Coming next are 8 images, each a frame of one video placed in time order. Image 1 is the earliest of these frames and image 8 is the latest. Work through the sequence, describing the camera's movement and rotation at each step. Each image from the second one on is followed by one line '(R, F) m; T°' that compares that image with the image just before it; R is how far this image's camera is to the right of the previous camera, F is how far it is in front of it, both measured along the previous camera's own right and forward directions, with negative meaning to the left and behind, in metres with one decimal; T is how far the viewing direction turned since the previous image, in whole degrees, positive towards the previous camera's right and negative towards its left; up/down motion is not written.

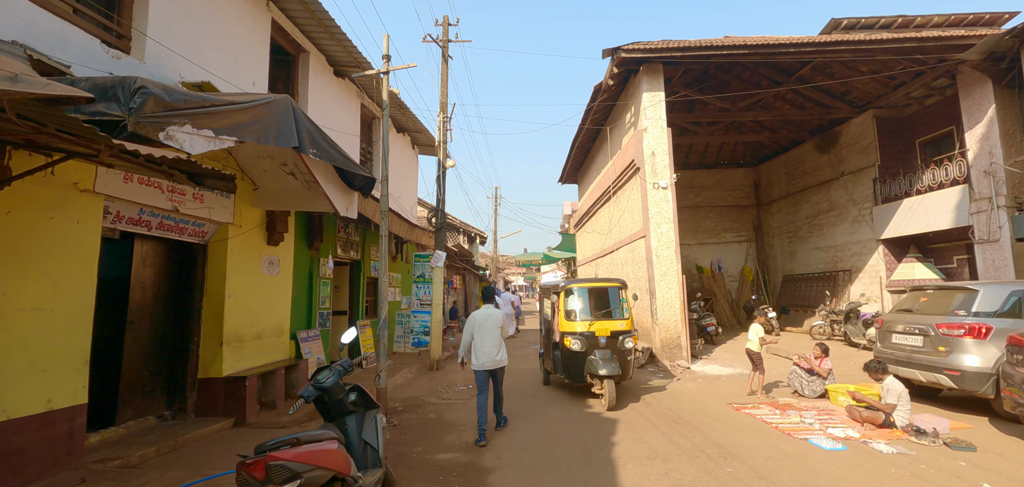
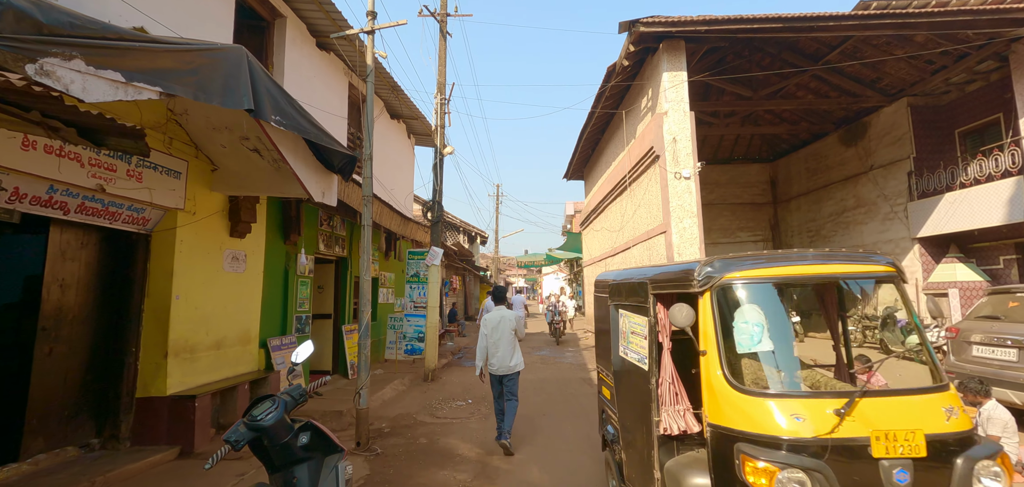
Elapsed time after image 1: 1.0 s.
(-0.1, +1.0) m; 0°
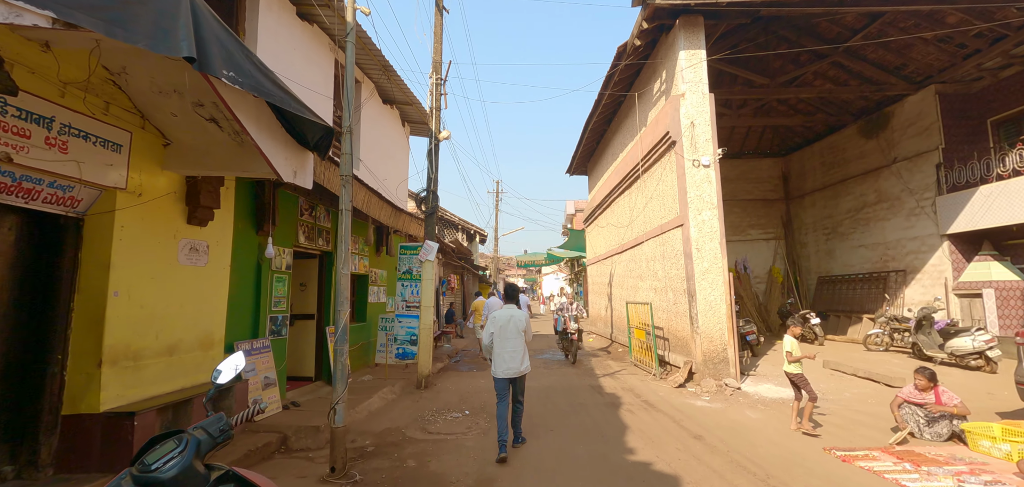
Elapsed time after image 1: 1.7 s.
(0.0, +0.8) m; 0°
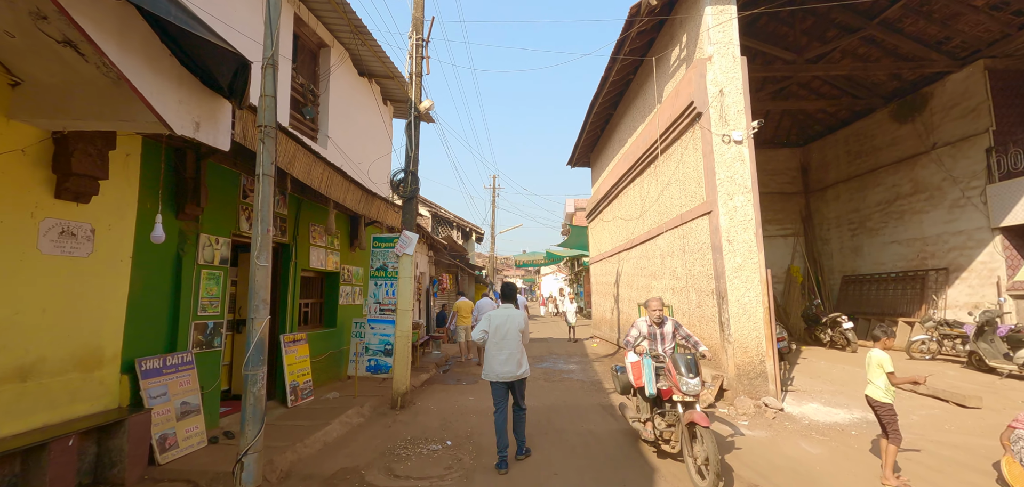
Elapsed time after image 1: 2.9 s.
(+0.1, +1.3) m; 0°
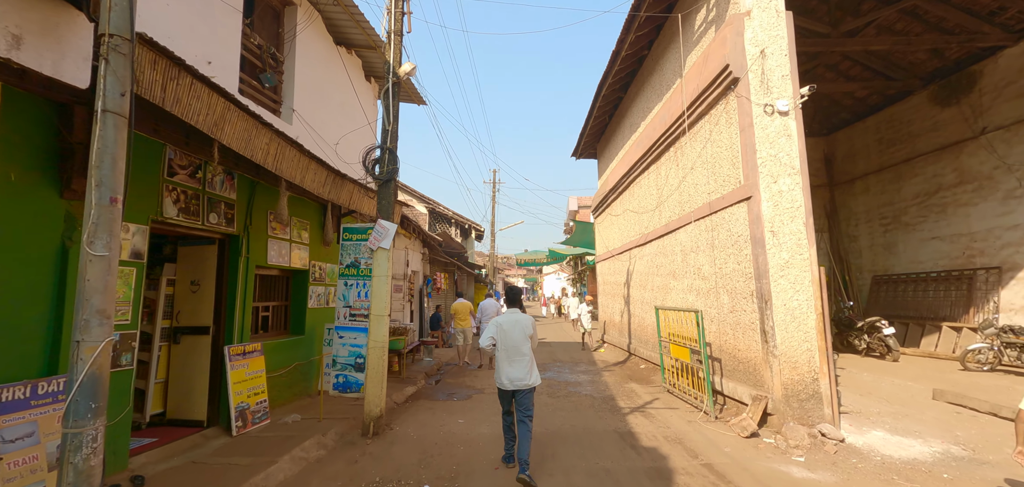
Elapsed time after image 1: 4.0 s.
(+0.1, +1.1) m; 0°
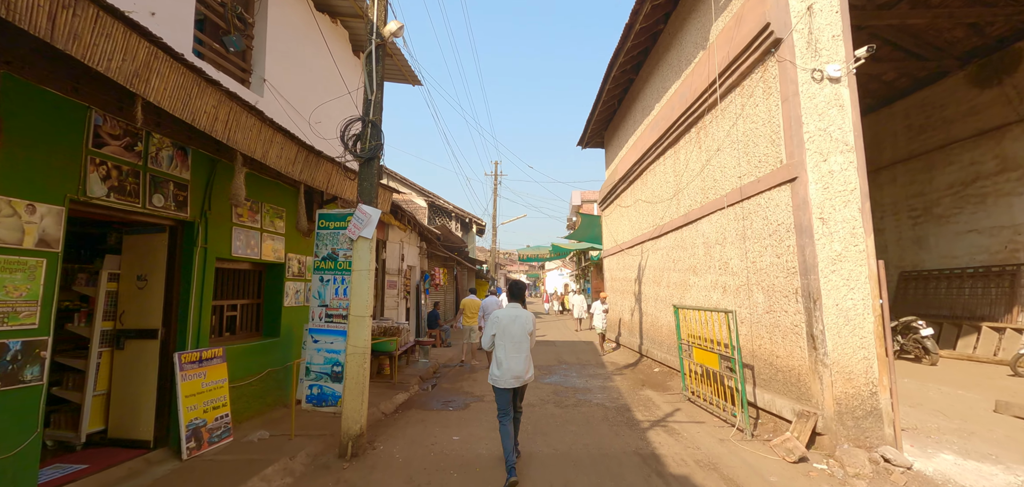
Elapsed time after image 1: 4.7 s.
(0.0, +0.8) m; 0°
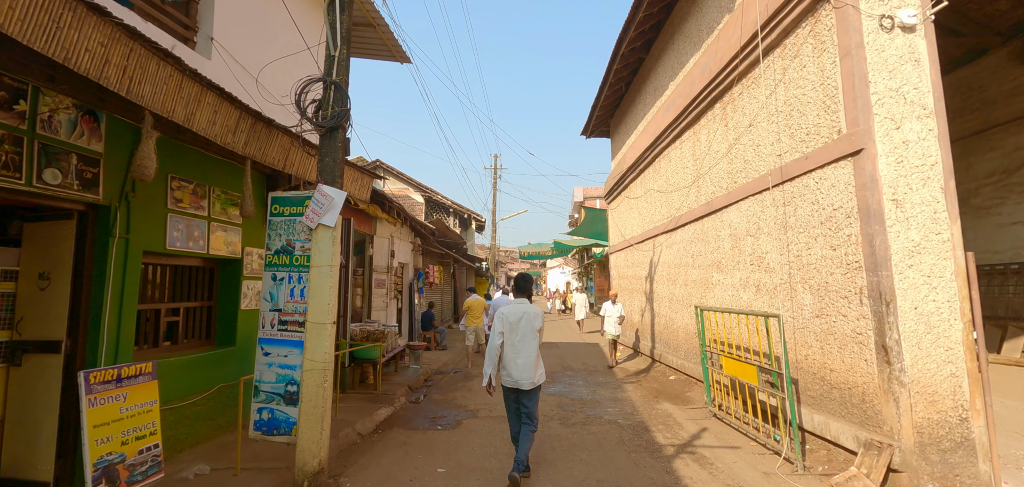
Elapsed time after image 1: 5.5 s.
(0.0, +0.9) m; 0°
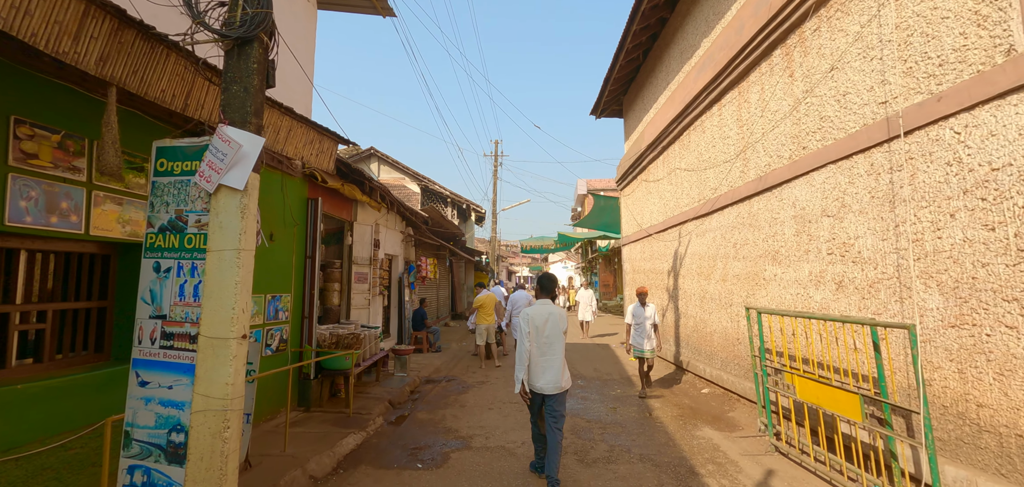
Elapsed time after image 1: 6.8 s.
(0.0, +1.3) m; 0°
